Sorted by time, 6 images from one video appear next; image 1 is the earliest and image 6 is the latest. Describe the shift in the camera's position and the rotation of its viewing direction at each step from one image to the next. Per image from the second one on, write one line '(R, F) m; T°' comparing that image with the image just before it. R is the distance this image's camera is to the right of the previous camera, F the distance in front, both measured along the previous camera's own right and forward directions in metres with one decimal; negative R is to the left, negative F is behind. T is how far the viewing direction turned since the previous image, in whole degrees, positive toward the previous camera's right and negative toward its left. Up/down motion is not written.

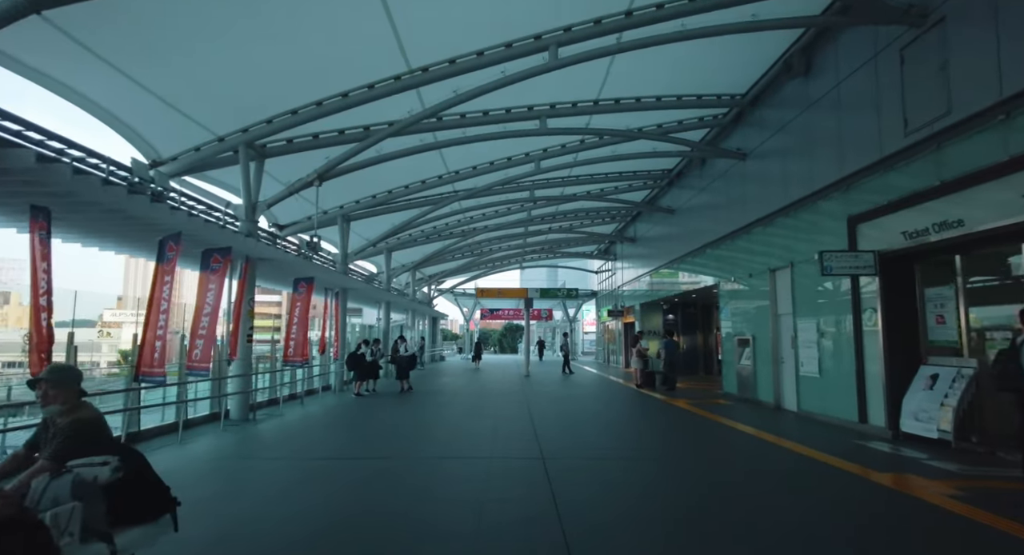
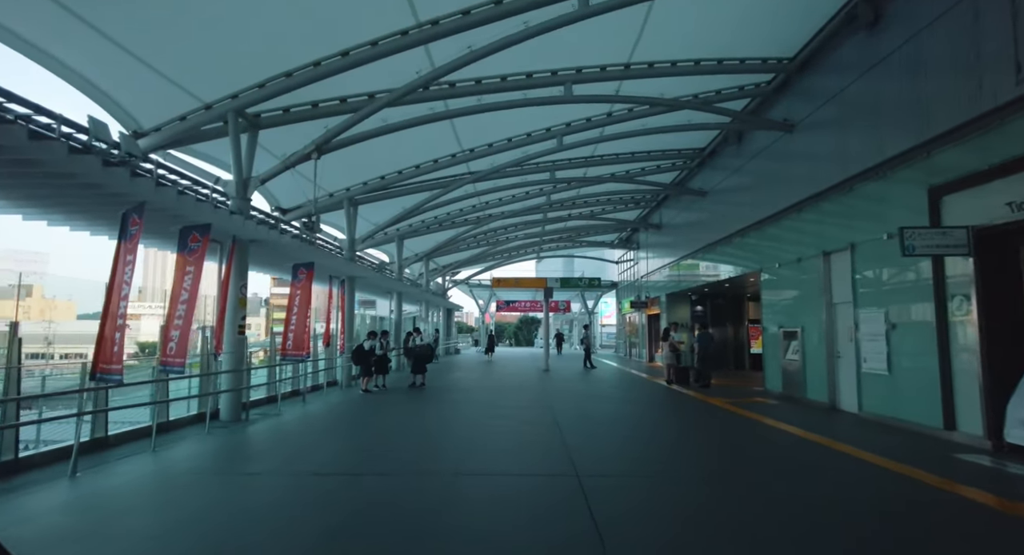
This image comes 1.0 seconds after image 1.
(-0.1, +1.3) m; -2°
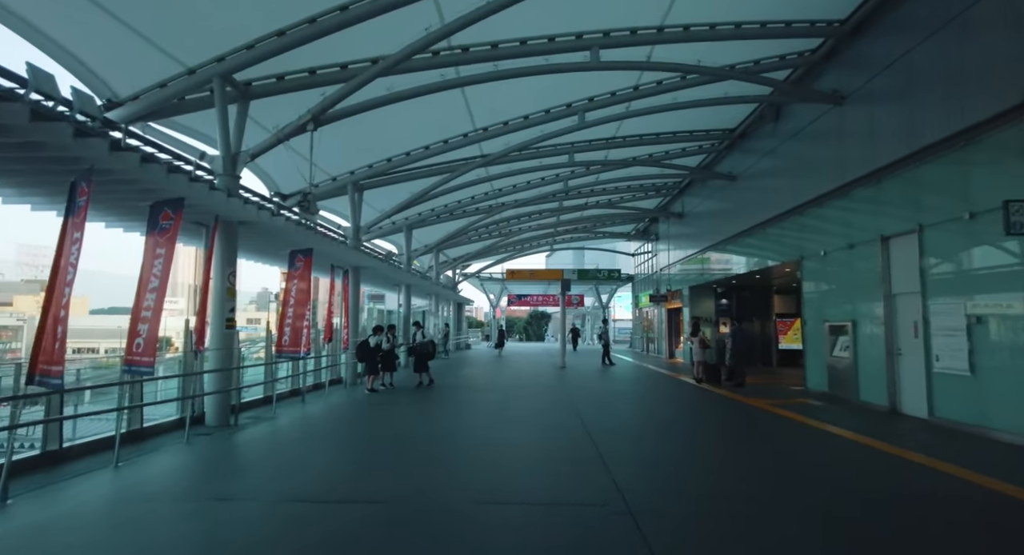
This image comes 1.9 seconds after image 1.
(-0.2, +1.2) m; -1°
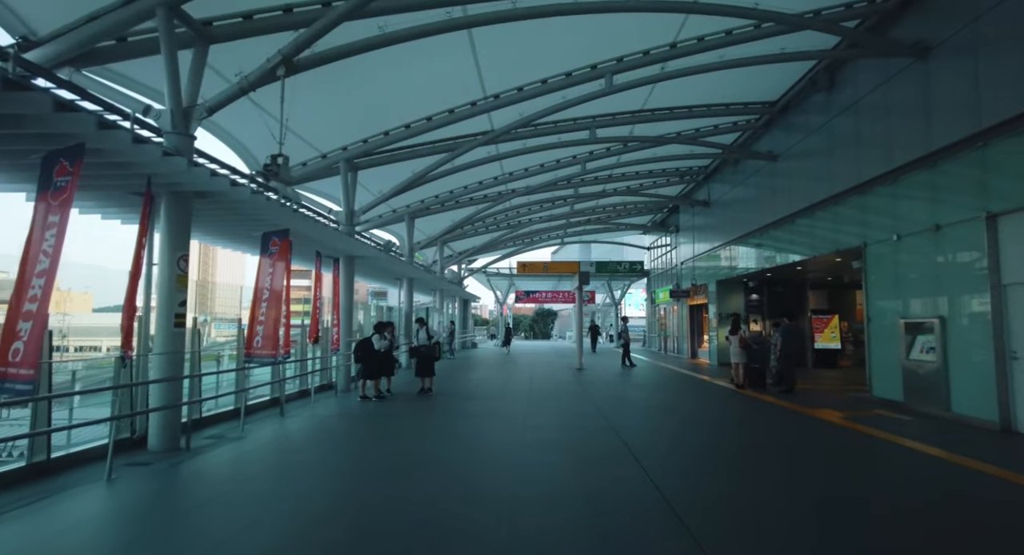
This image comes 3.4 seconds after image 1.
(-0.3, +1.9) m; -1°
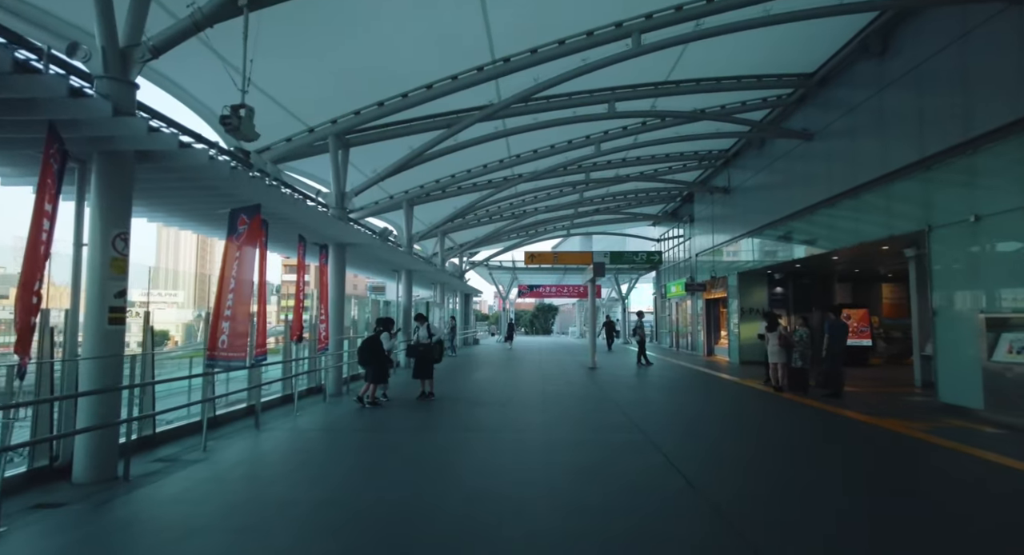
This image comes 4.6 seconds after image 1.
(-0.3, +1.5) m; 0°
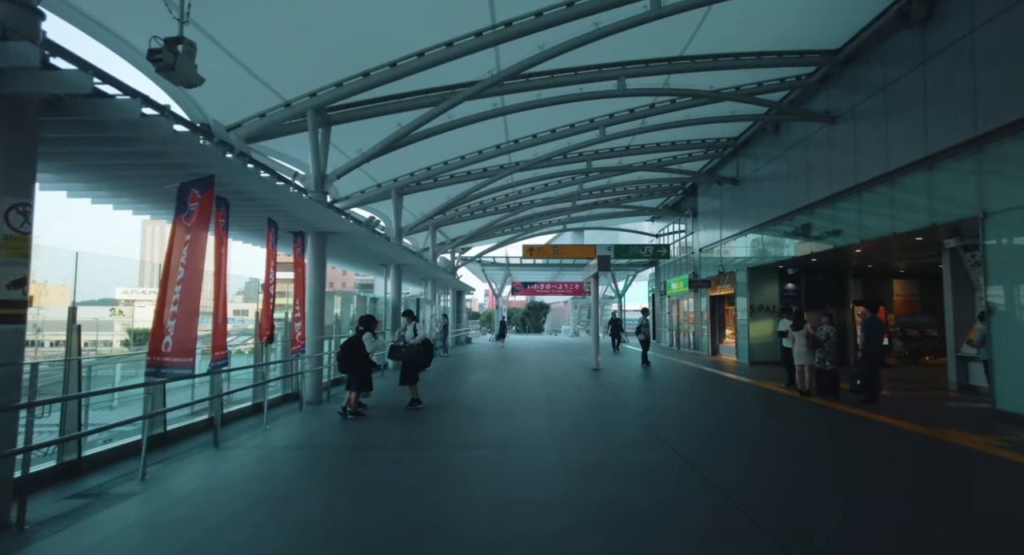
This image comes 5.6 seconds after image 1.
(-0.2, +1.2) m; +1°
